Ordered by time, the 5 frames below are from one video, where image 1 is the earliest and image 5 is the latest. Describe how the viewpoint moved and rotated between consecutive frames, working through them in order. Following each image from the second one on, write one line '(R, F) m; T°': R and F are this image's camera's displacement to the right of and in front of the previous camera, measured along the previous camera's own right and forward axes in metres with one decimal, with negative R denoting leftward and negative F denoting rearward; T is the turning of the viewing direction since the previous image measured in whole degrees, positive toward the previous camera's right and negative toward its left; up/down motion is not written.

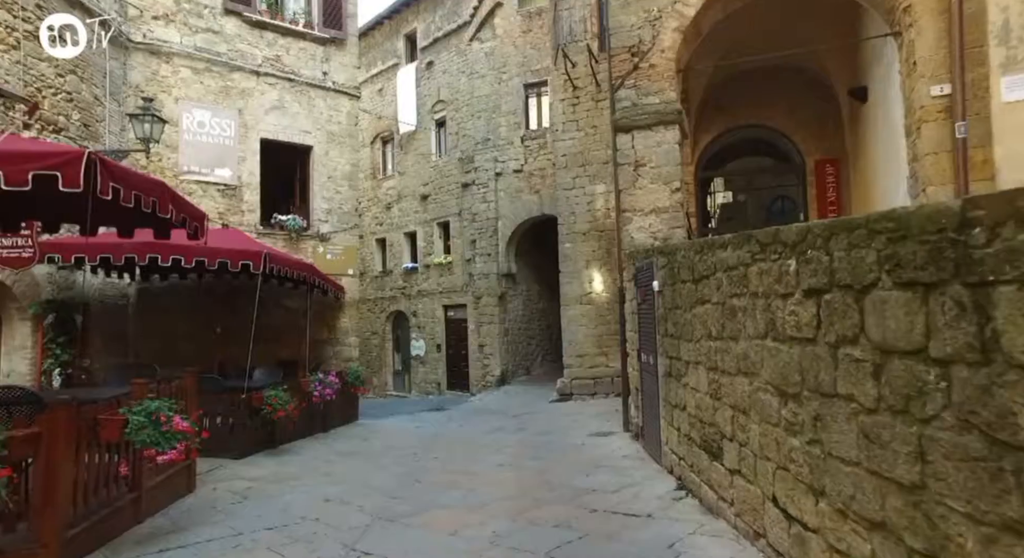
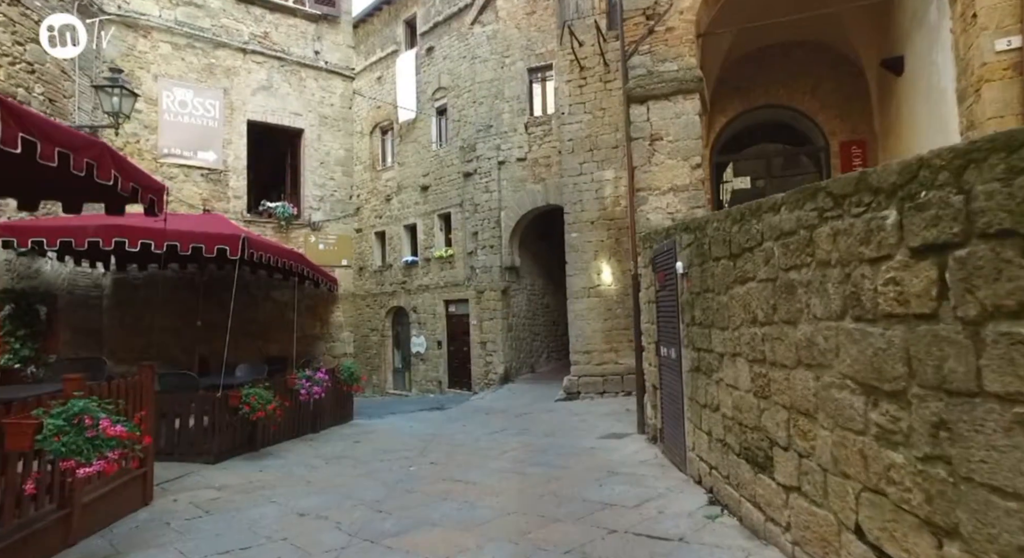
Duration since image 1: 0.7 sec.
(0.0, +0.6) m; 0°
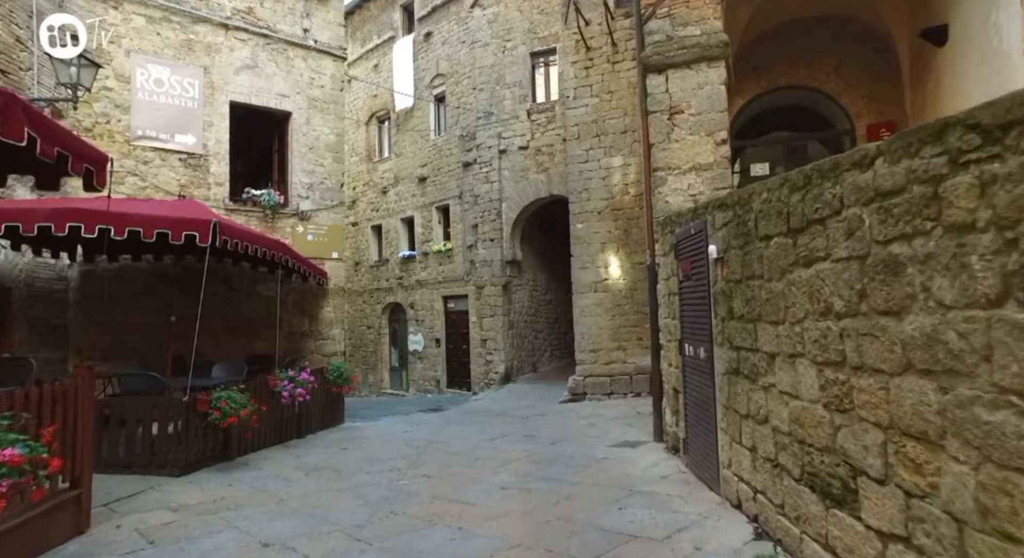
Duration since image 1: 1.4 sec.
(0.0, +0.6) m; 0°
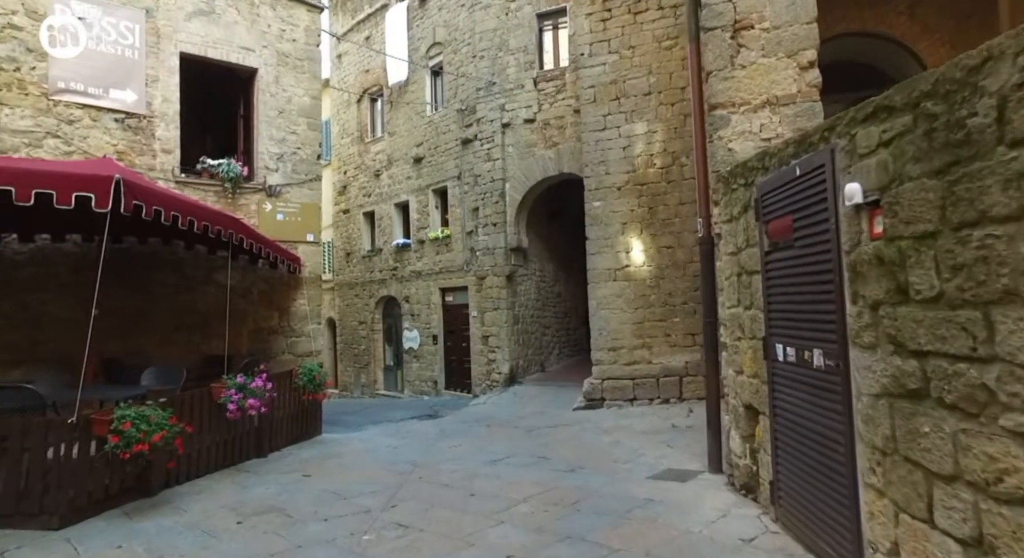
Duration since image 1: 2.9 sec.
(0.0, +1.4) m; 0°
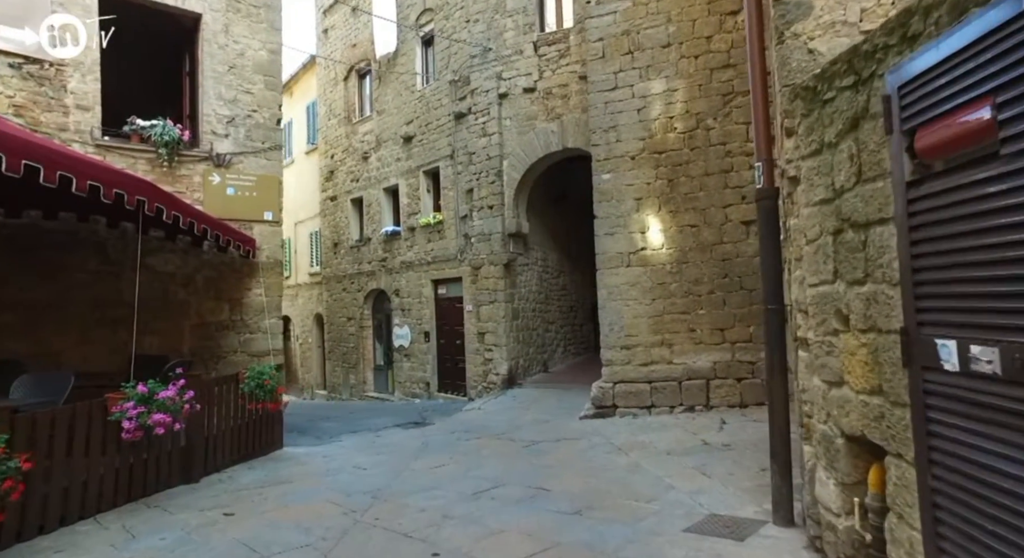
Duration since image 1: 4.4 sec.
(+0.1, +1.3) m; -1°
